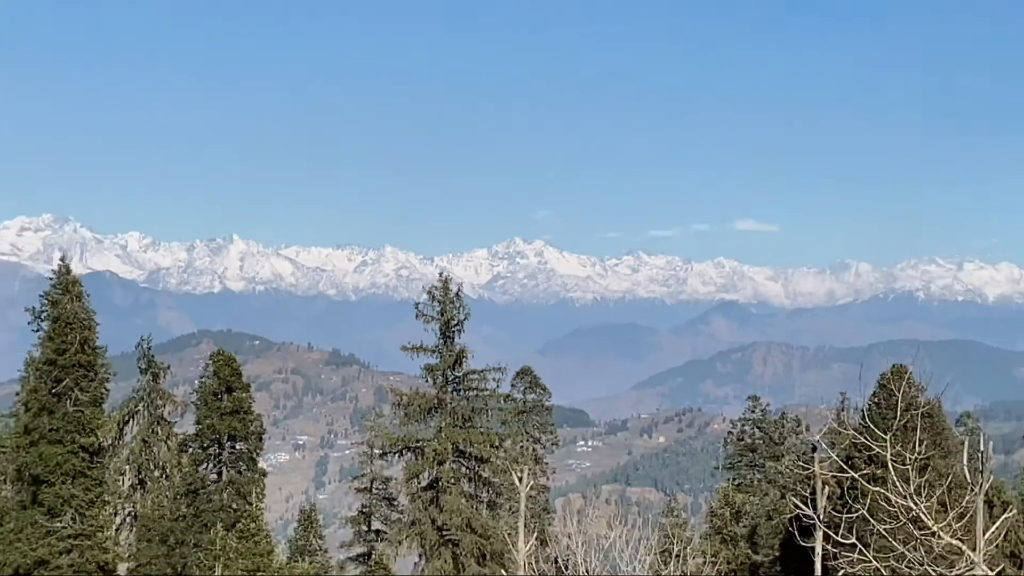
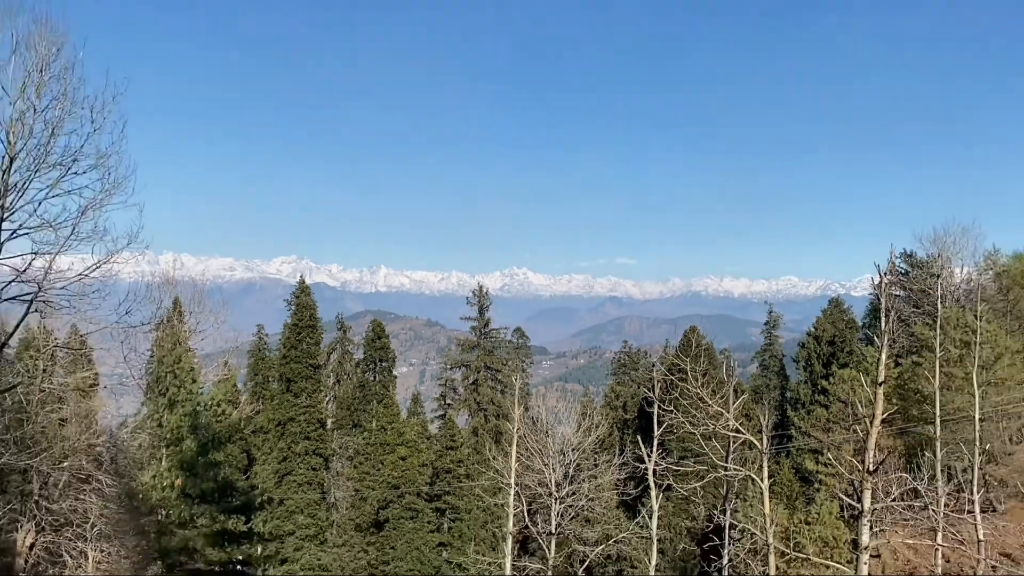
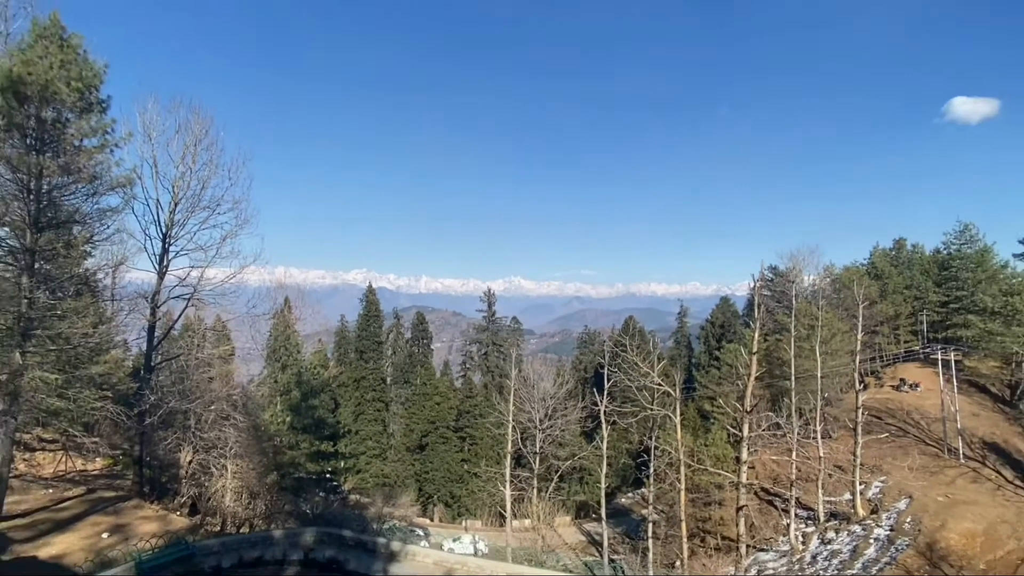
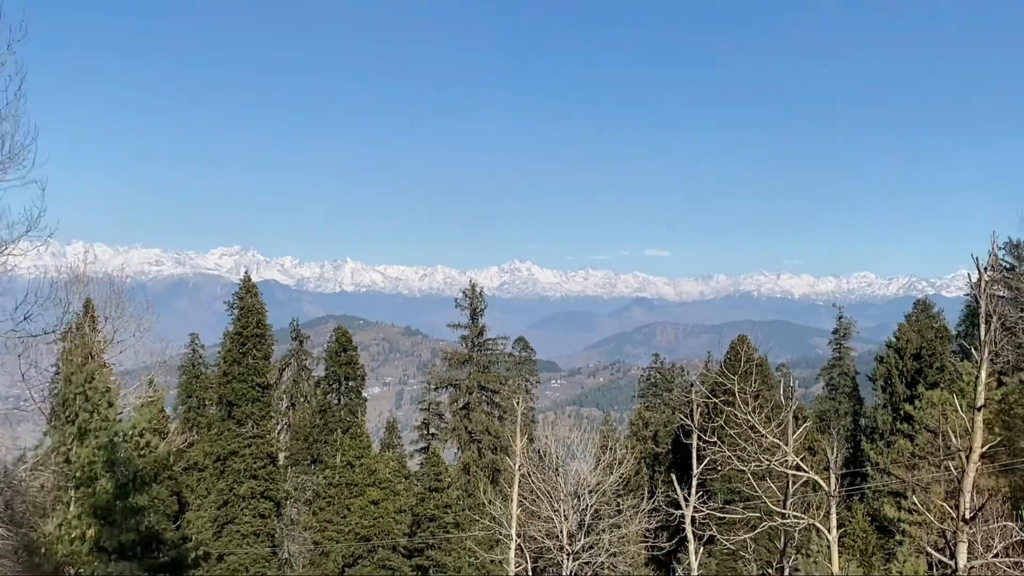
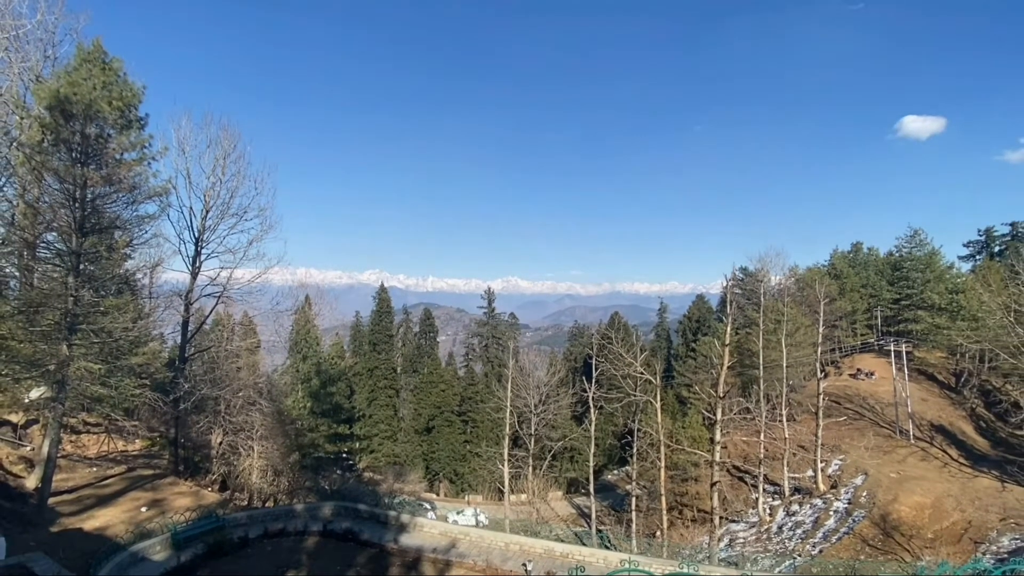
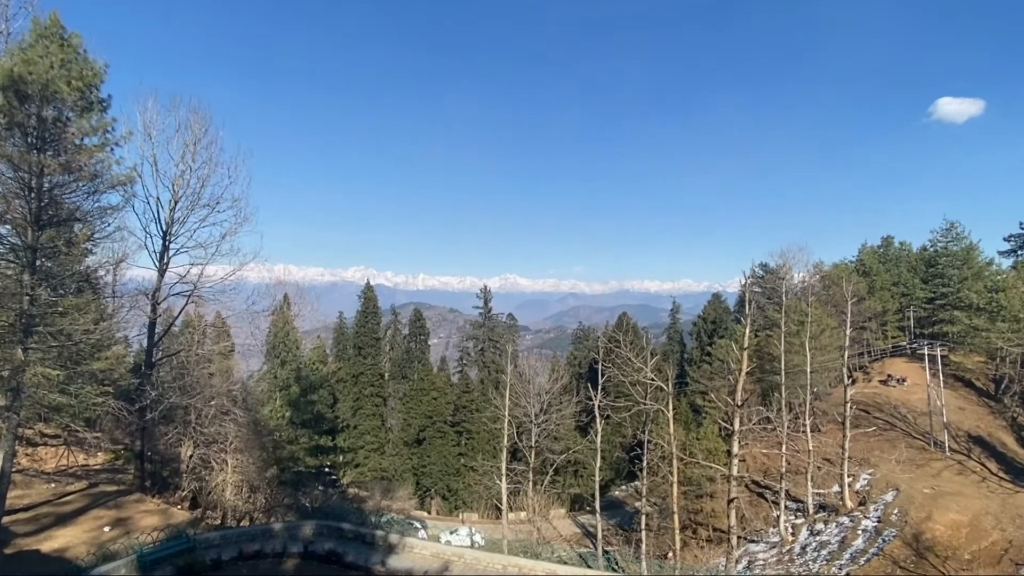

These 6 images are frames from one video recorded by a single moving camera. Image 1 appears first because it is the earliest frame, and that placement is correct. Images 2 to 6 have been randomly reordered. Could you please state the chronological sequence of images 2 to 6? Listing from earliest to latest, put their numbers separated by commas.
4, 2, 3, 5, 6
